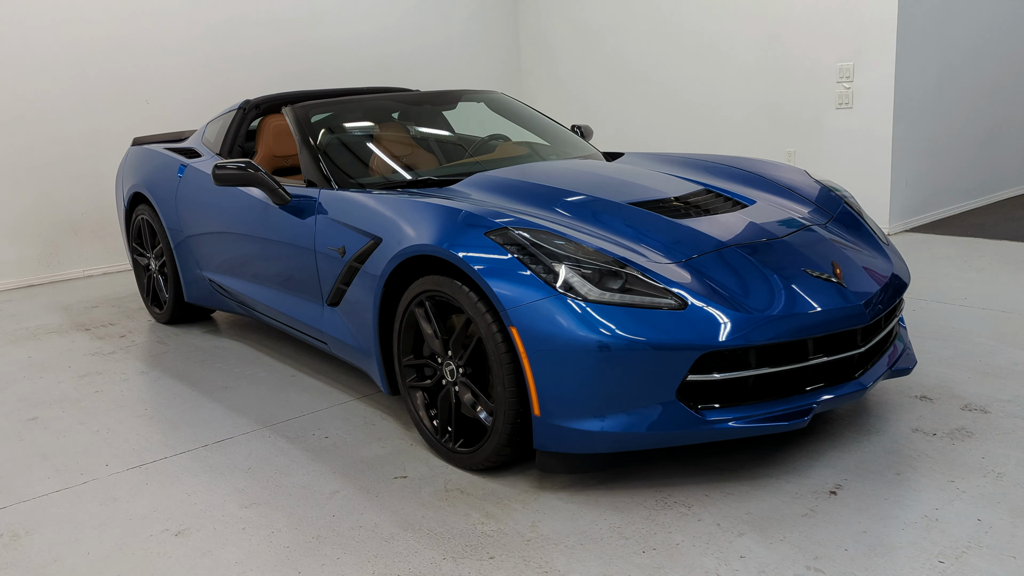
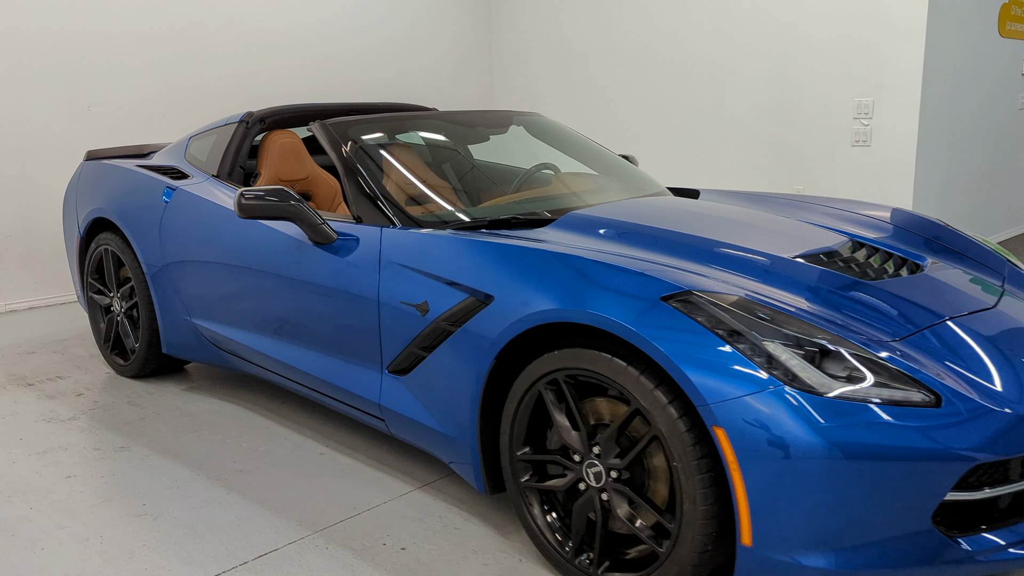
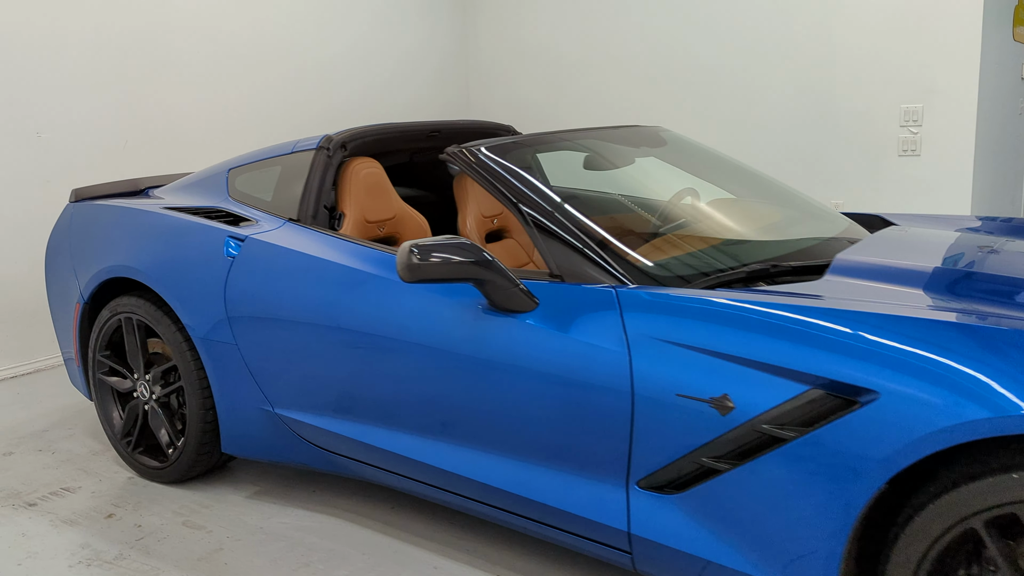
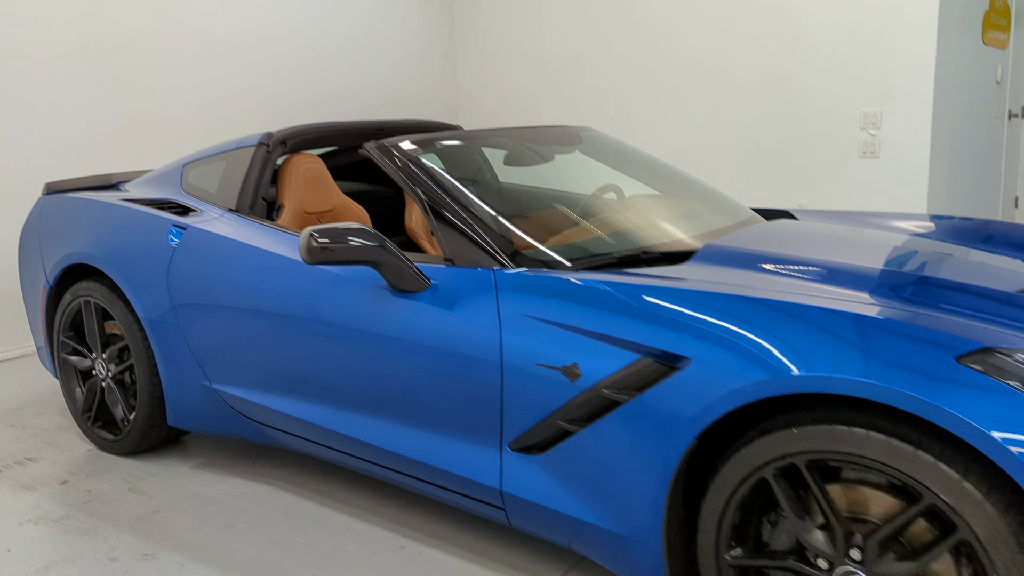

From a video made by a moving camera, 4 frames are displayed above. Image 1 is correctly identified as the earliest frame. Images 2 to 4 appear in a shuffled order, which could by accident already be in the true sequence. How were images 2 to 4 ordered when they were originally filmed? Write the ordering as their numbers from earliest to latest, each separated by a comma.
2, 4, 3
